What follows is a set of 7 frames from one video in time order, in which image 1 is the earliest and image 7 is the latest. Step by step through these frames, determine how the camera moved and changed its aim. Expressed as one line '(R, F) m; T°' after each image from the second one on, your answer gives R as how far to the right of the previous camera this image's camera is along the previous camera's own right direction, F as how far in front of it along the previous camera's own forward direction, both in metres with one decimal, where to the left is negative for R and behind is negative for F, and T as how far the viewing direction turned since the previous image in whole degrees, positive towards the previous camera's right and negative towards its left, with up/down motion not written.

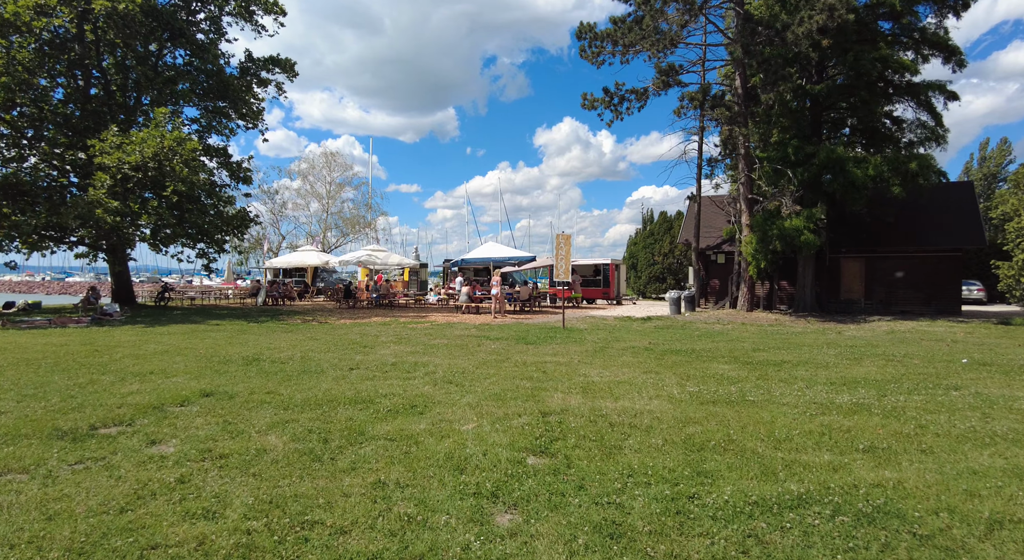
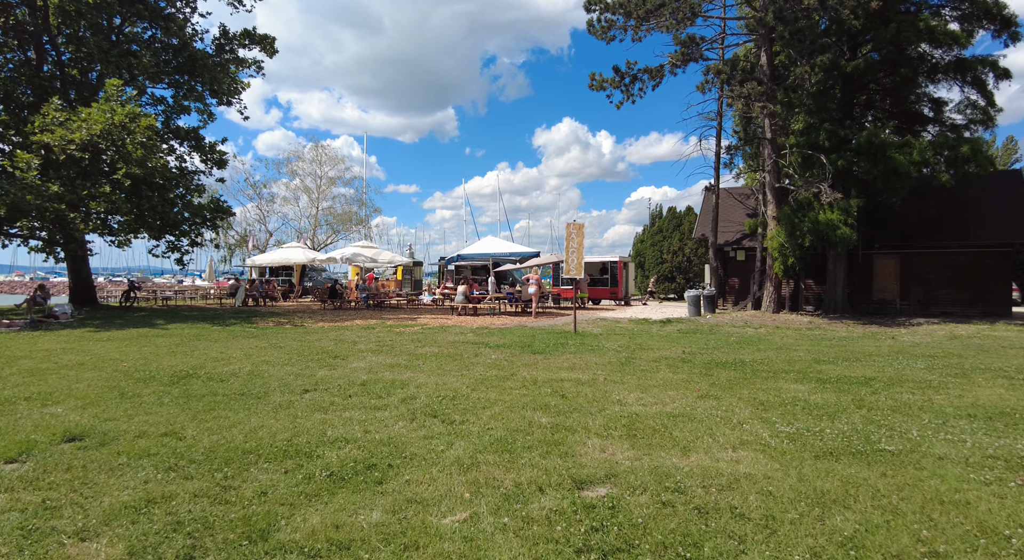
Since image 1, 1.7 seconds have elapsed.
(-0.1, +2.5) m; 0°
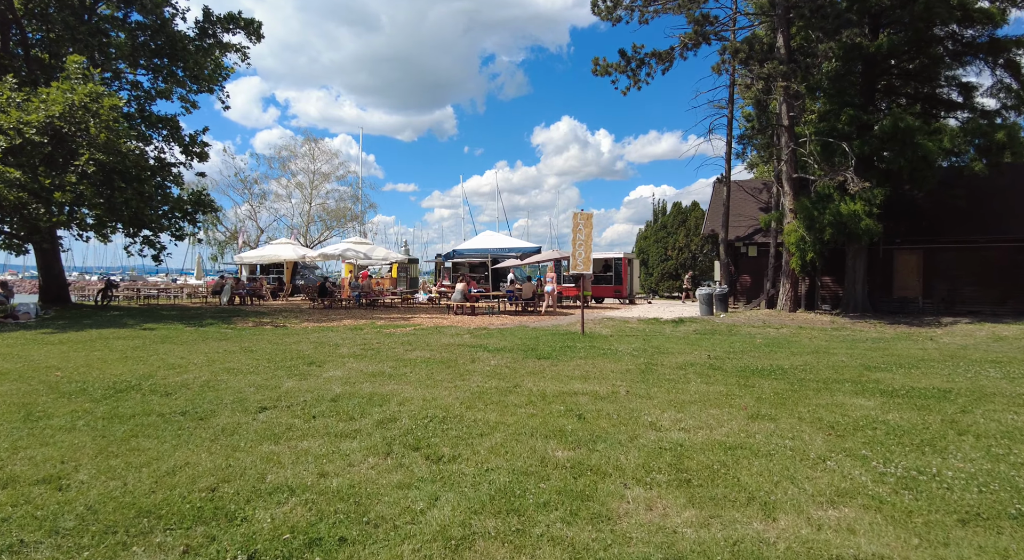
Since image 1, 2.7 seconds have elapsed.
(-0.1, +1.4) m; 0°
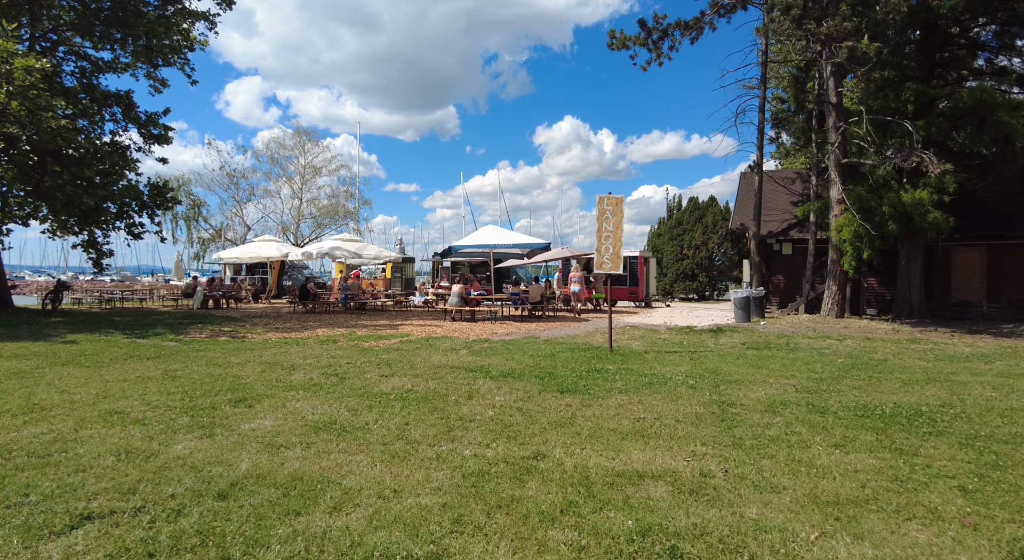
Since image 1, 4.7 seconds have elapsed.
(-0.1, +2.9) m; 0°
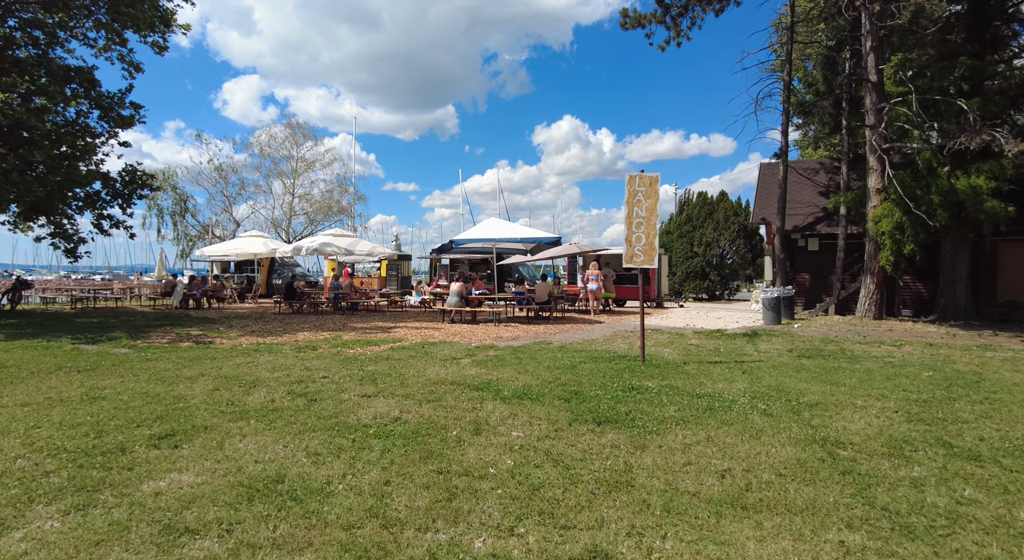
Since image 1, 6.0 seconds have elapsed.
(-0.2, +1.9) m; 0°
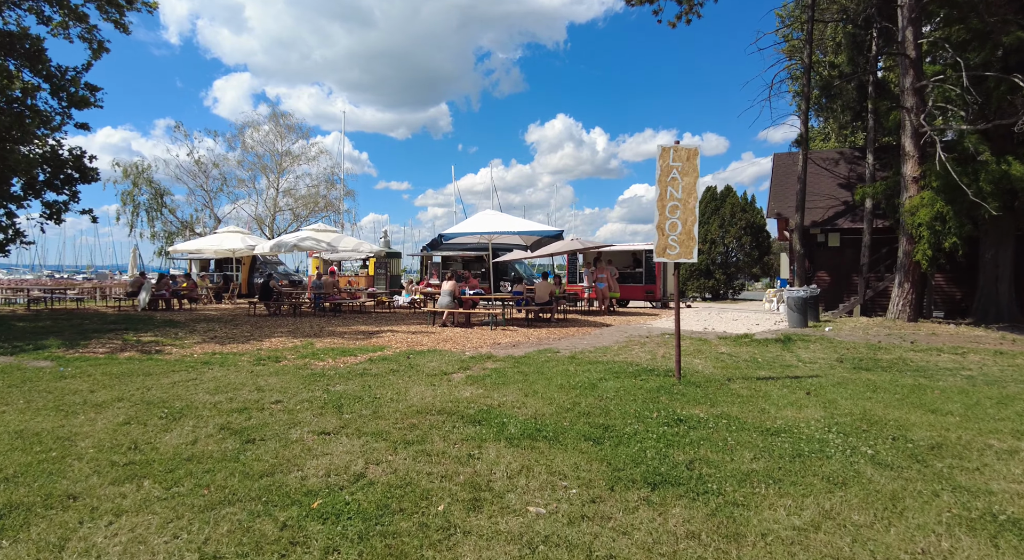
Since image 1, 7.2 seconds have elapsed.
(-0.1, +1.8) m; +1°
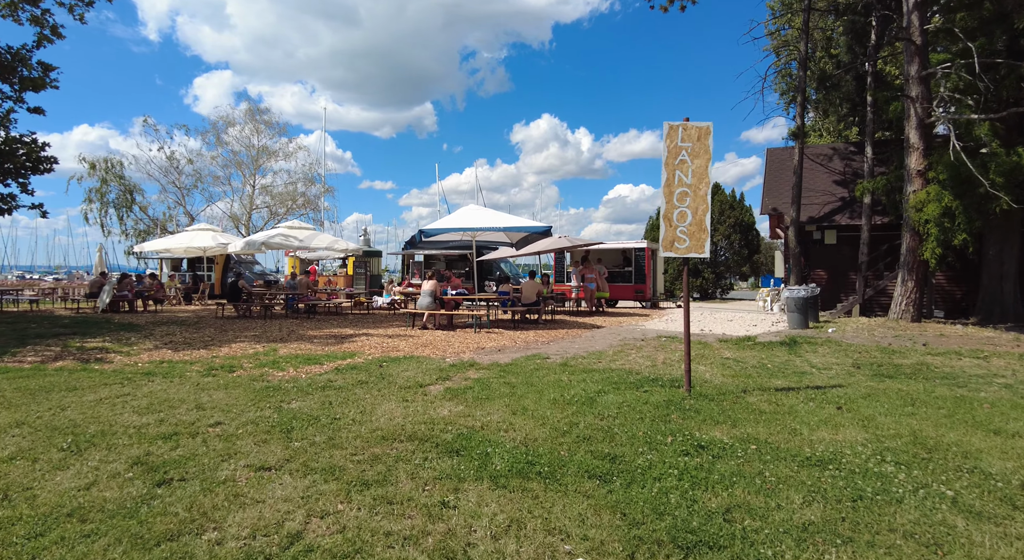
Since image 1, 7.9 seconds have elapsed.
(0.0, +1.0) m; +1°
